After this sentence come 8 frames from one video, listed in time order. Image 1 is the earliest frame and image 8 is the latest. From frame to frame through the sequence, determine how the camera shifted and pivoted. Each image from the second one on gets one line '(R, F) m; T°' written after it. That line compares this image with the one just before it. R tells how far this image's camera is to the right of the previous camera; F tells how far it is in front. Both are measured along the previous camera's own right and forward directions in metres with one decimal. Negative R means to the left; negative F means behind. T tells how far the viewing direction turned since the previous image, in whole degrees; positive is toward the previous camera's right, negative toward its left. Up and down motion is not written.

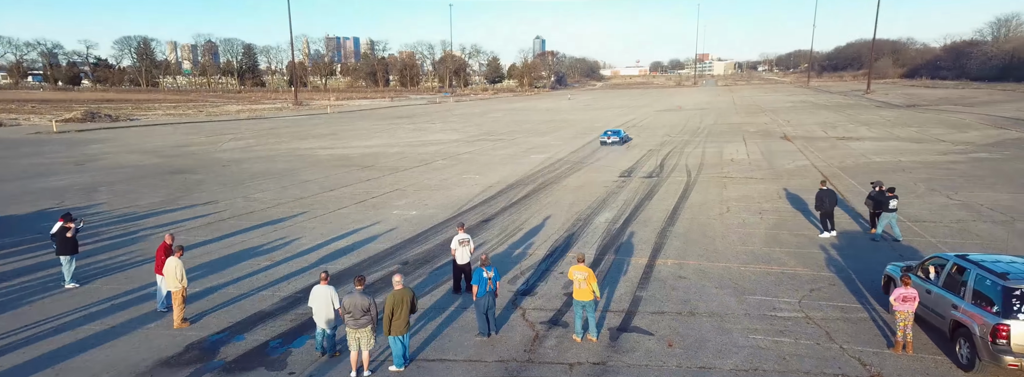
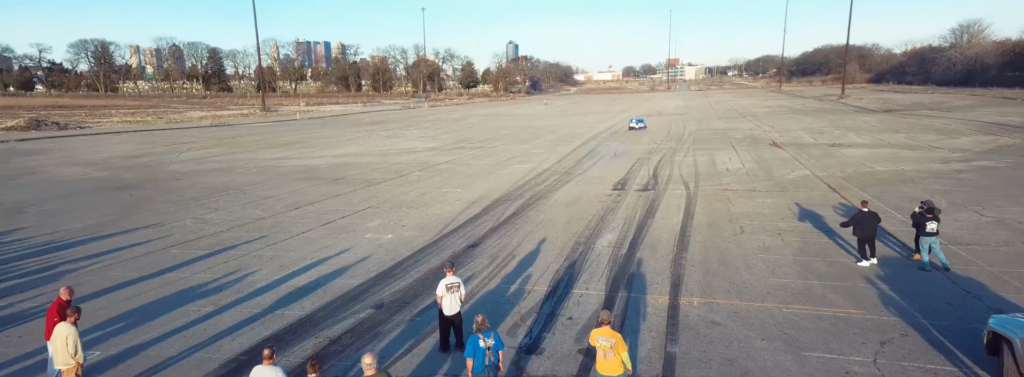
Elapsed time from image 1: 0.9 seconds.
(-0.2, +1.0) m; +3°
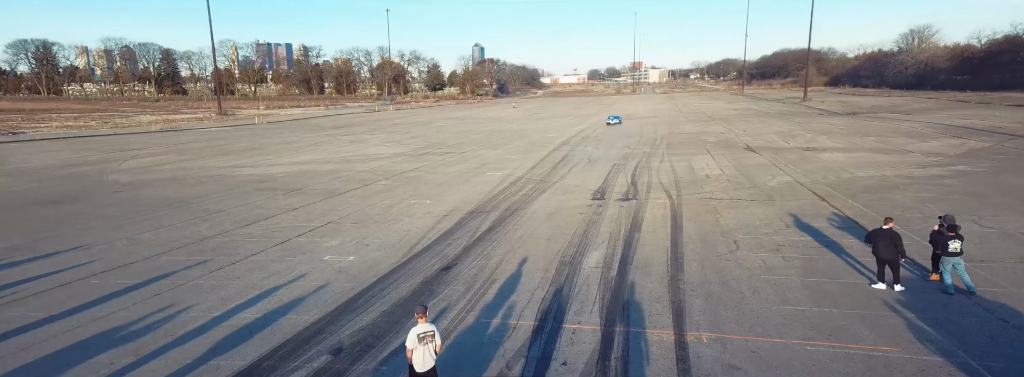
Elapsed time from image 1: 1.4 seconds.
(-0.1, +0.7) m; +4°
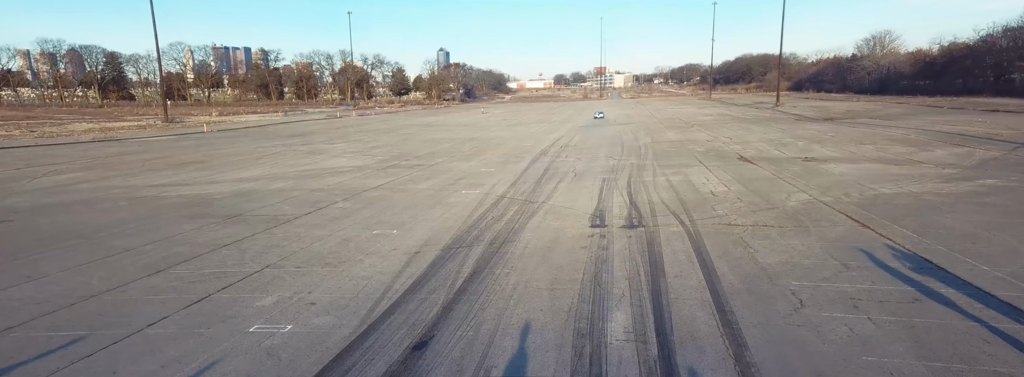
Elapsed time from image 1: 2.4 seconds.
(-0.3, +1.8) m; +4°
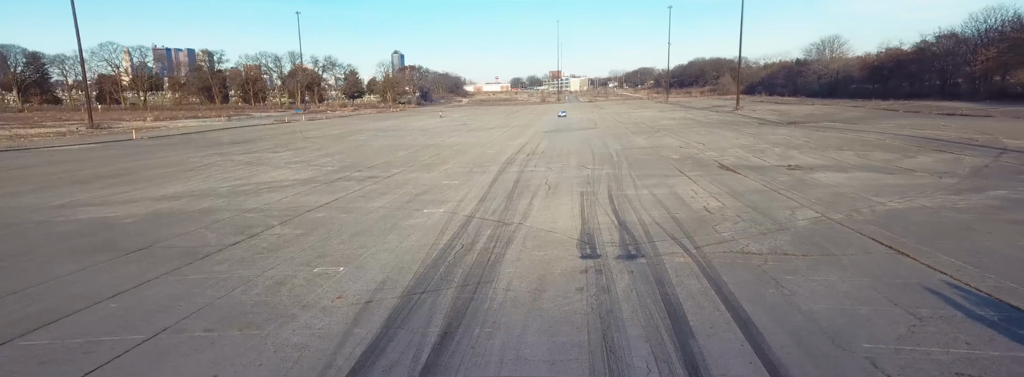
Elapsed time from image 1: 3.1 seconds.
(-0.2, +1.6) m; +5°
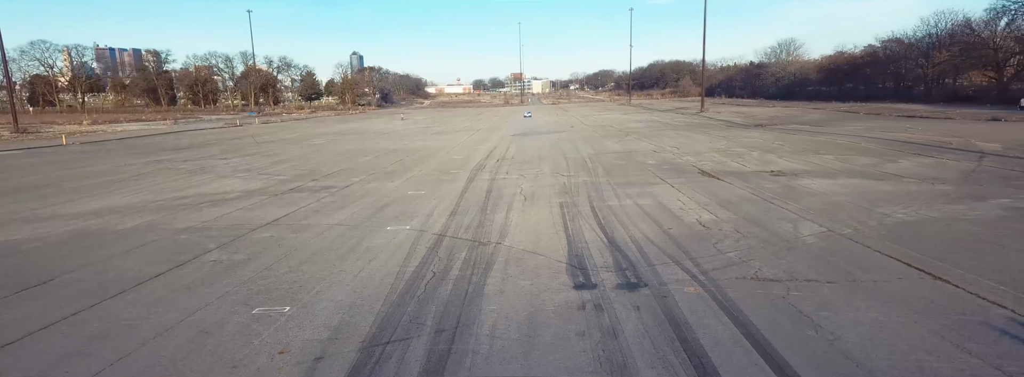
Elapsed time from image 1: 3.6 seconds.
(-0.2, +1.1) m; +4°
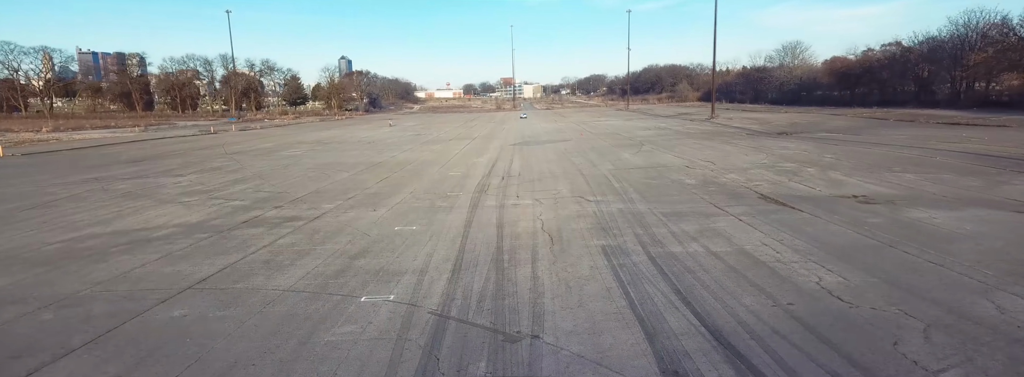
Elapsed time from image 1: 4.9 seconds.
(-0.6, +3.2) m; +1°
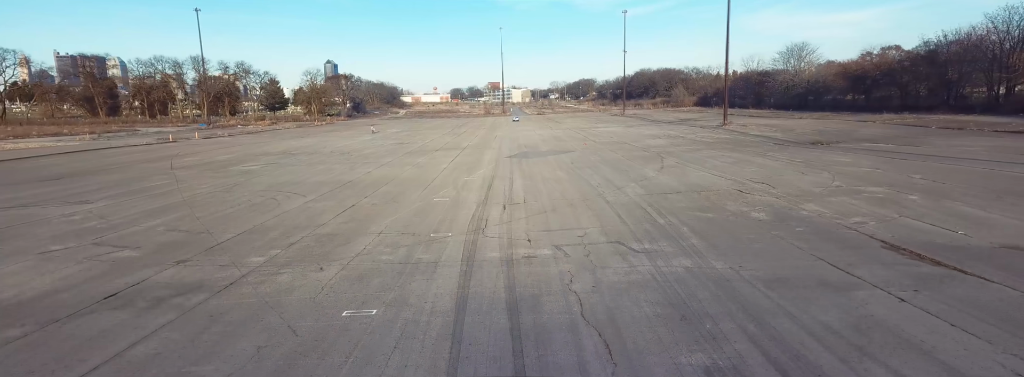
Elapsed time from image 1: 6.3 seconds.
(-0.4, +4.0) m; +1°
